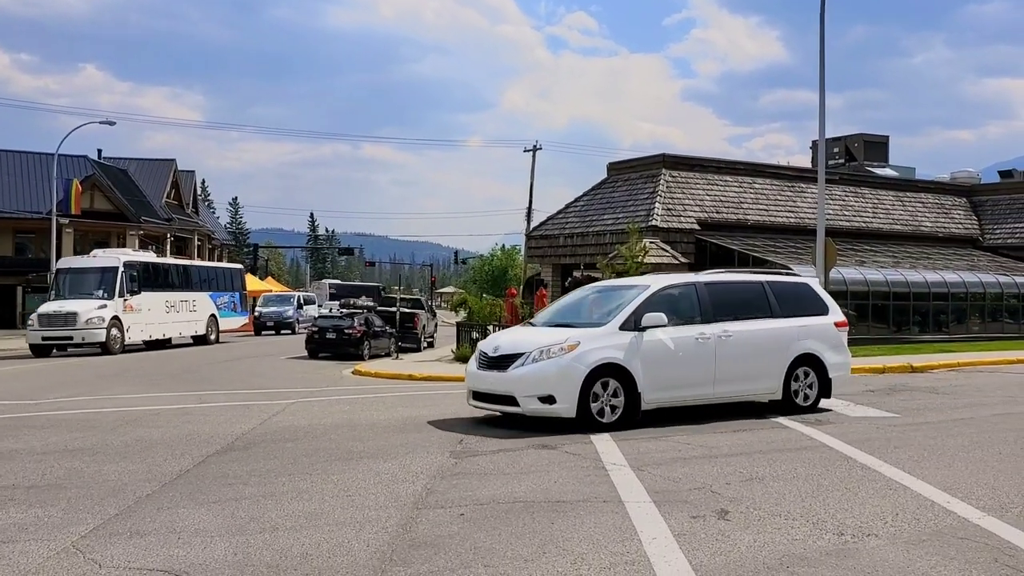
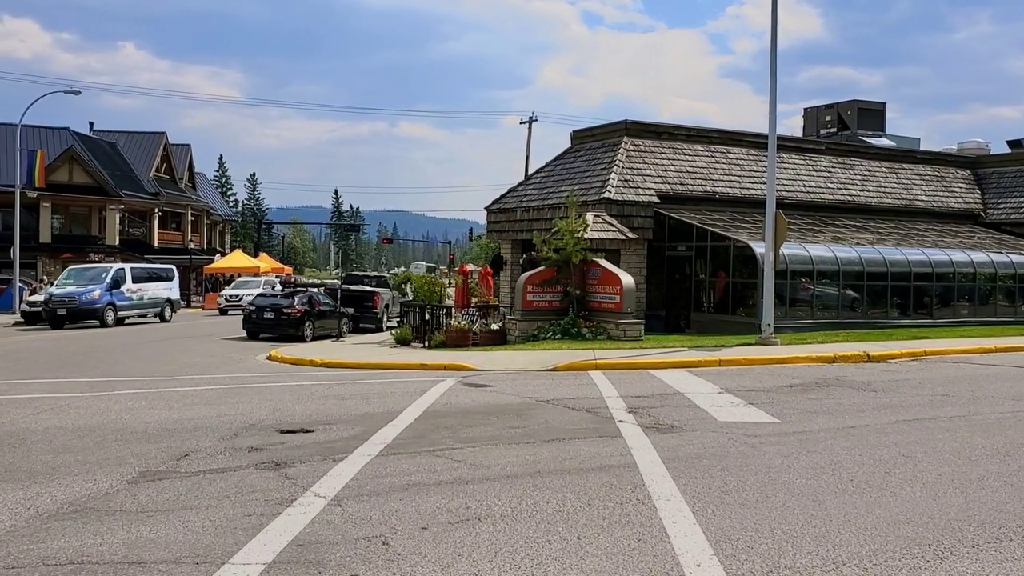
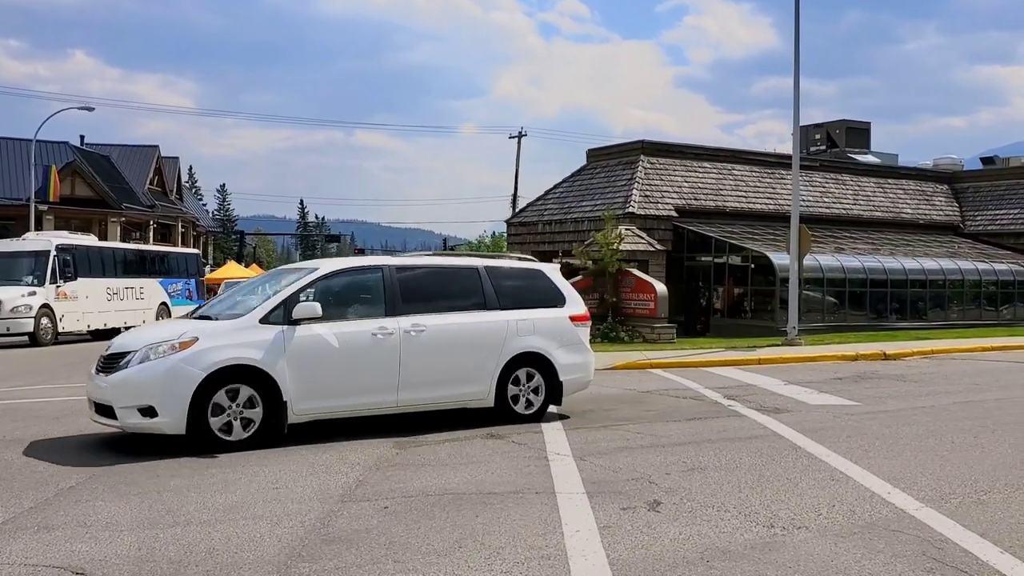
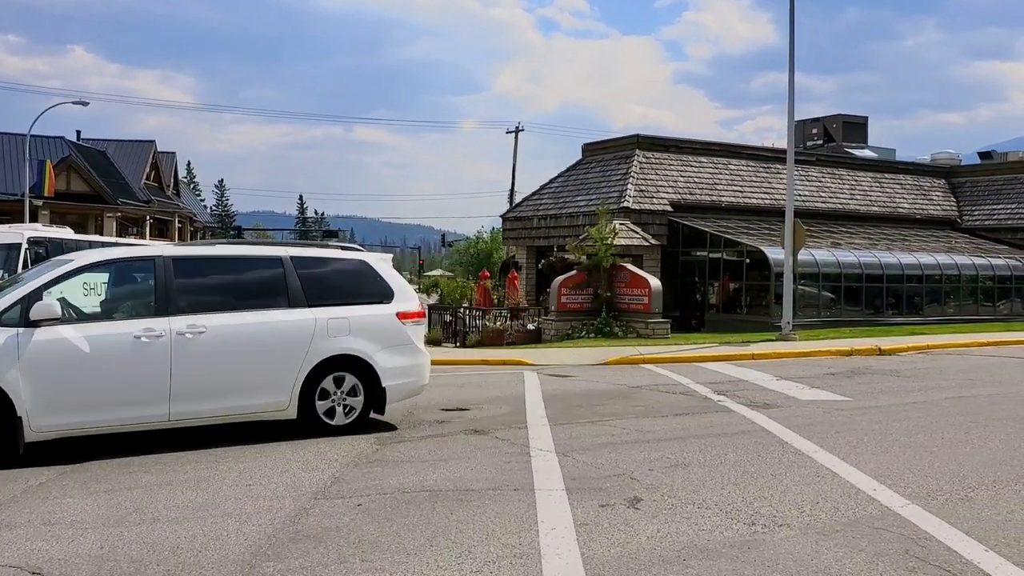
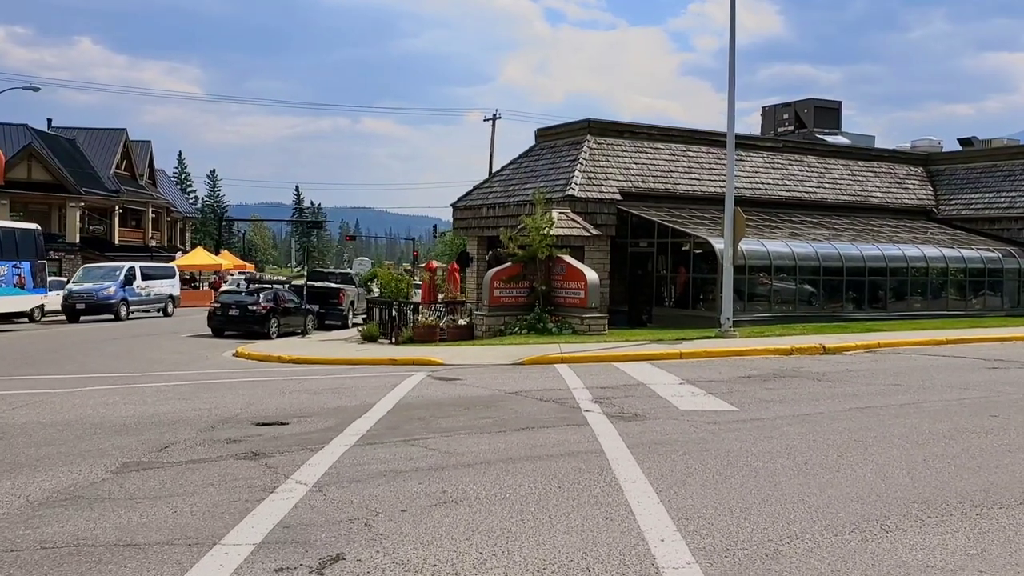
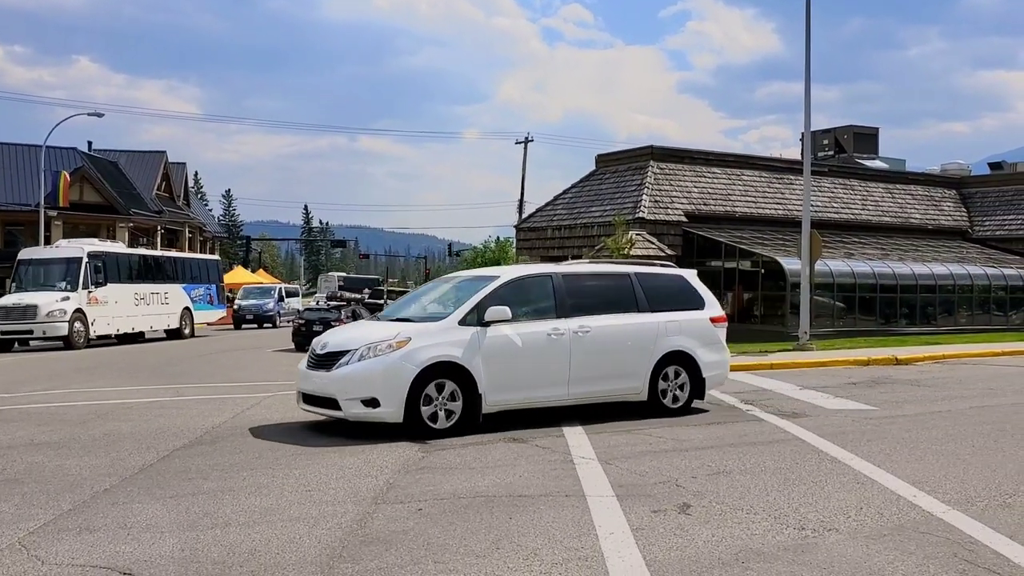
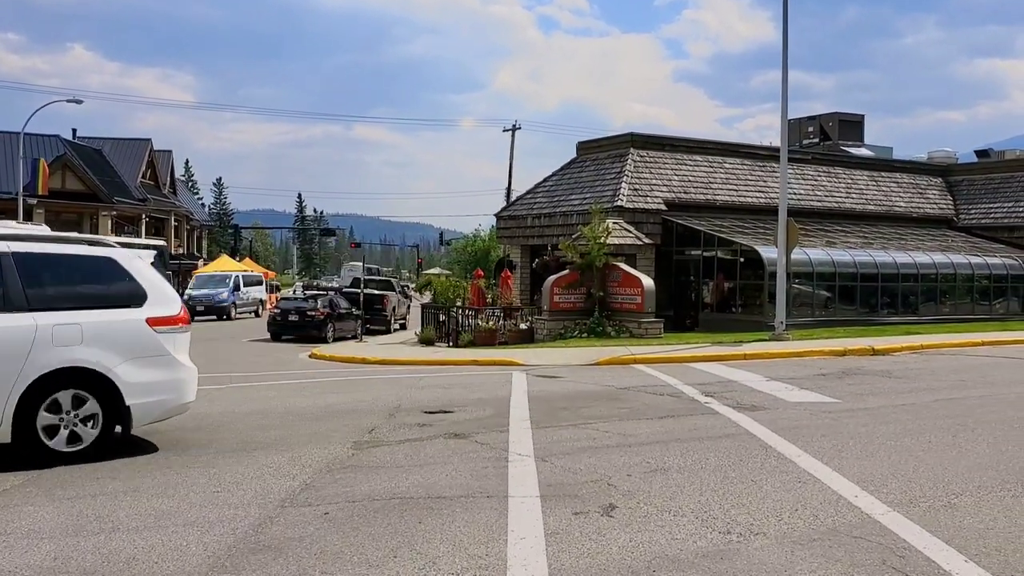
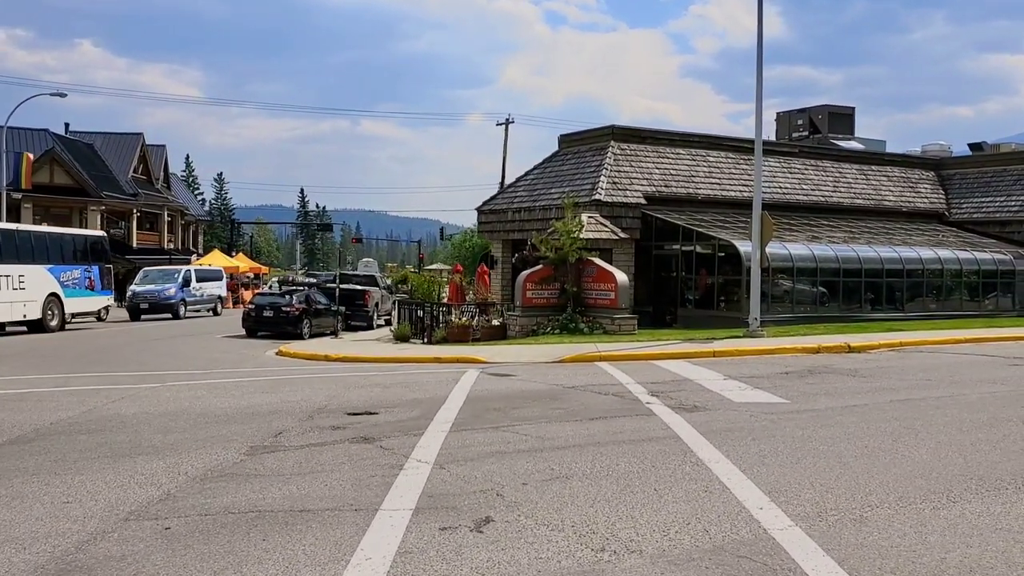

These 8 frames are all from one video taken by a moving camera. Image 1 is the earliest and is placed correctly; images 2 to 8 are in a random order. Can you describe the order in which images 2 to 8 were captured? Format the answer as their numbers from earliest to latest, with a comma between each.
6, 3, 4, 7, 8, 5, 2
